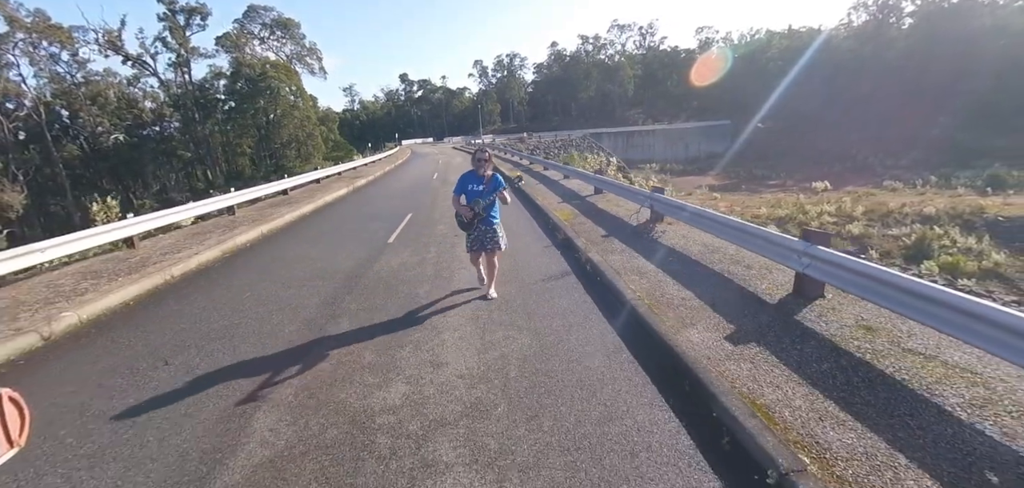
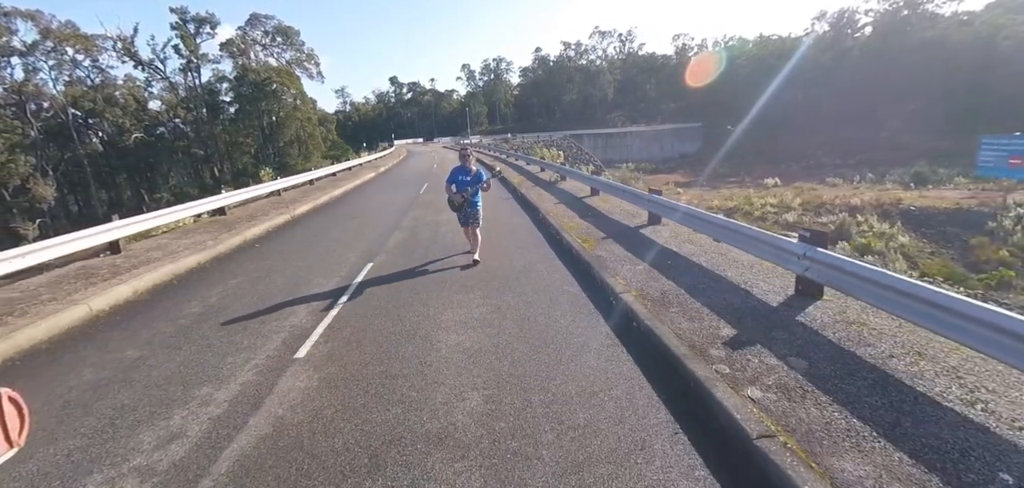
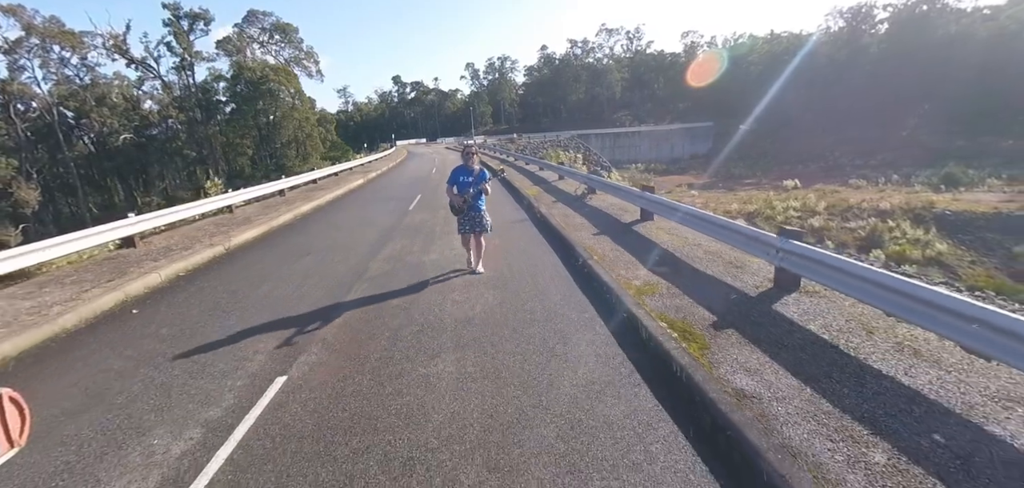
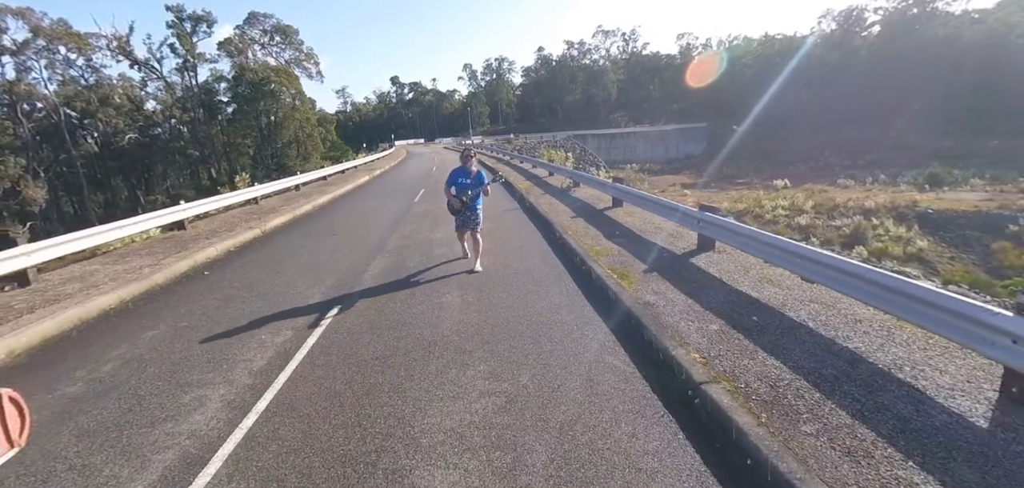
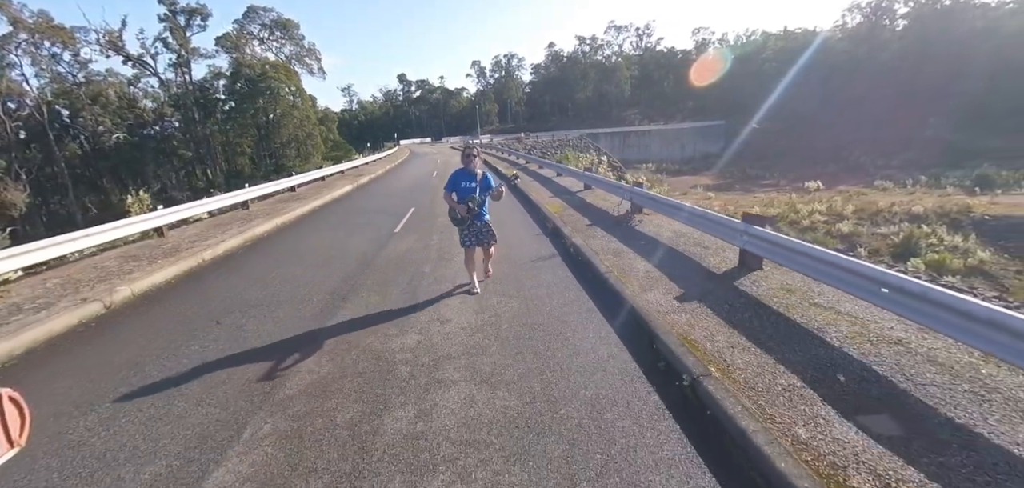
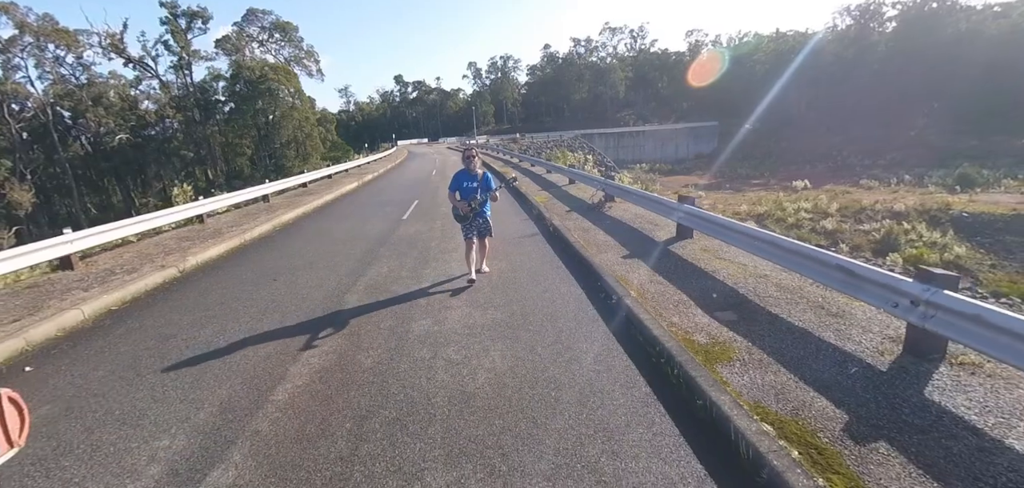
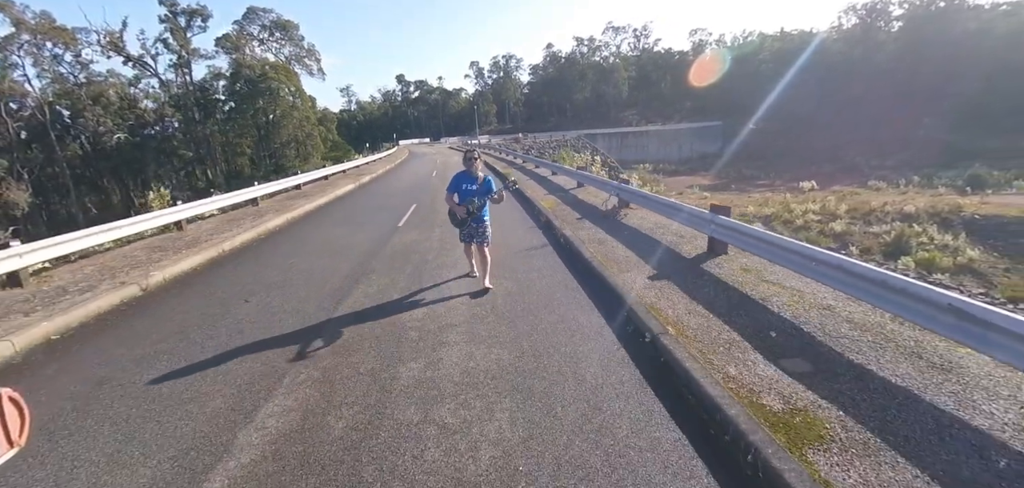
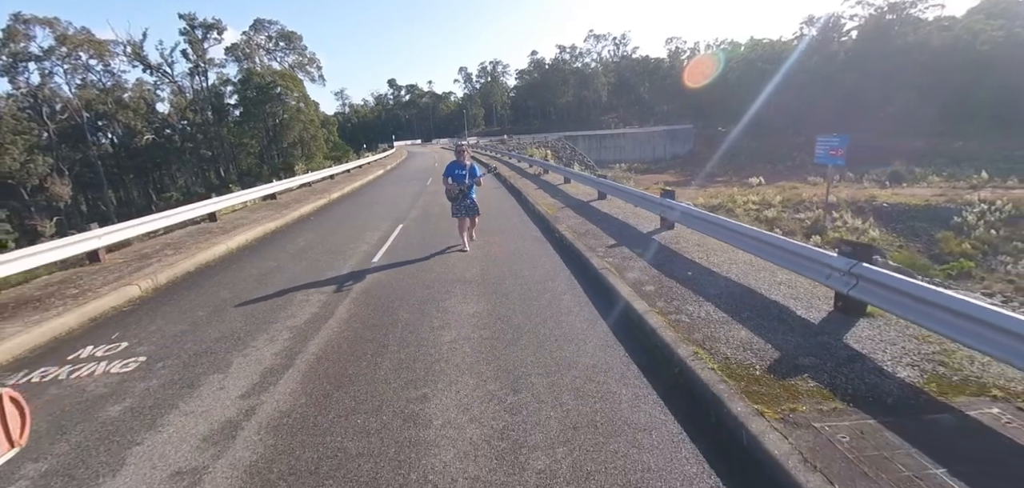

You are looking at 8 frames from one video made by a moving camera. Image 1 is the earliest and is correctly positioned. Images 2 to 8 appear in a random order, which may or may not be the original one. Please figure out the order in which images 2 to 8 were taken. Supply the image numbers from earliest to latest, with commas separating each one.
5, 7, 6, 3, 4, 2, 8
